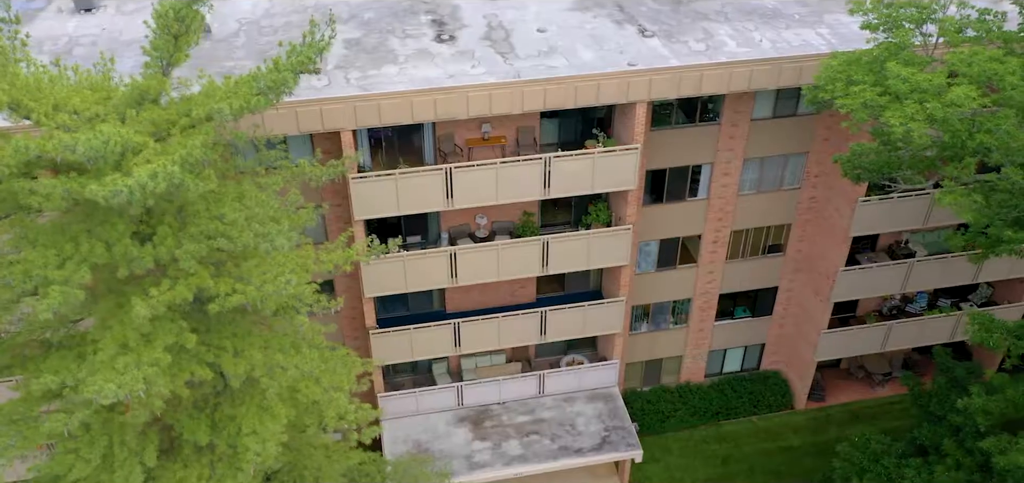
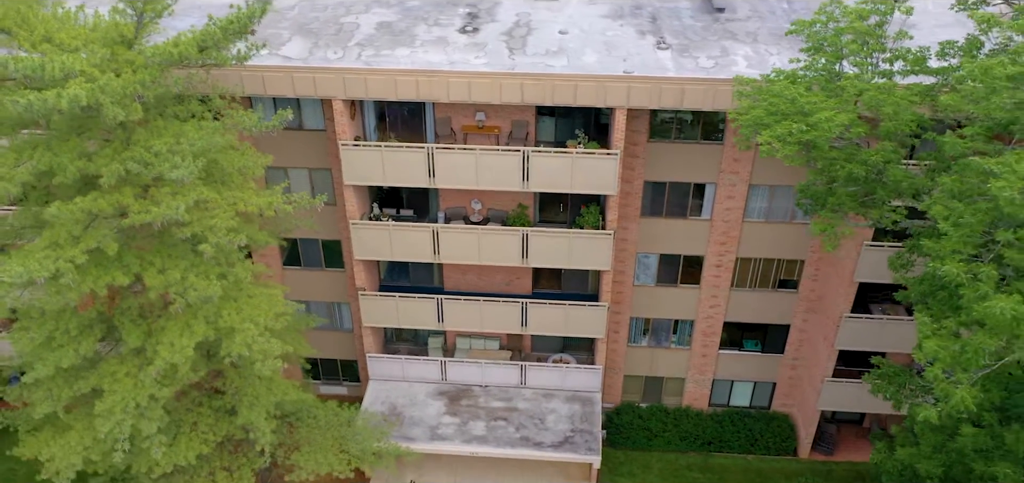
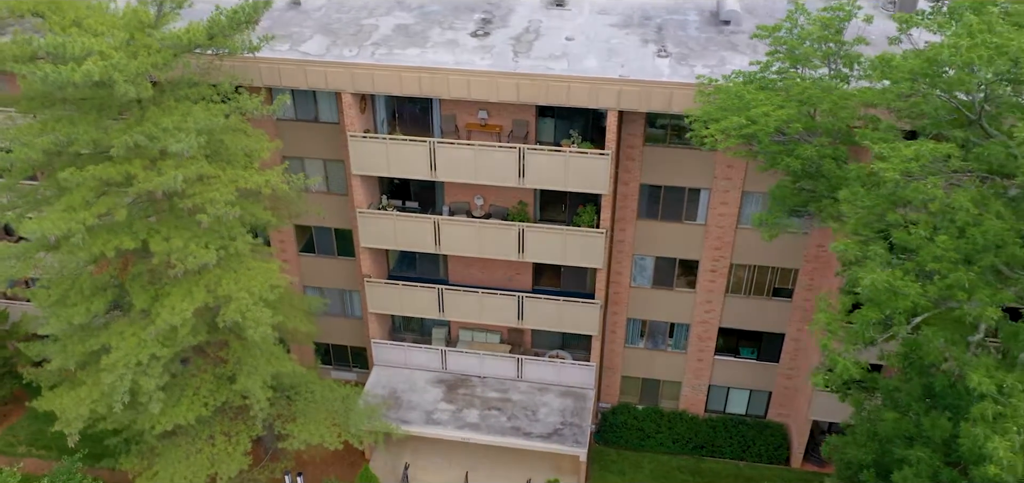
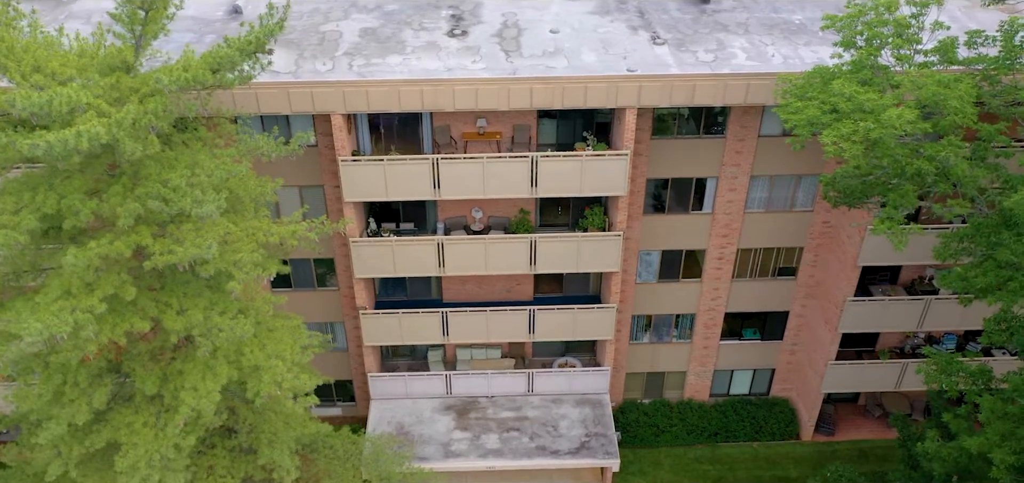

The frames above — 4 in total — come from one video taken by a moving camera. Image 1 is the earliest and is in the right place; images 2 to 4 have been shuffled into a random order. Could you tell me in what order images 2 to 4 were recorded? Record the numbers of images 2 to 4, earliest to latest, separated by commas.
4, 2, 3
